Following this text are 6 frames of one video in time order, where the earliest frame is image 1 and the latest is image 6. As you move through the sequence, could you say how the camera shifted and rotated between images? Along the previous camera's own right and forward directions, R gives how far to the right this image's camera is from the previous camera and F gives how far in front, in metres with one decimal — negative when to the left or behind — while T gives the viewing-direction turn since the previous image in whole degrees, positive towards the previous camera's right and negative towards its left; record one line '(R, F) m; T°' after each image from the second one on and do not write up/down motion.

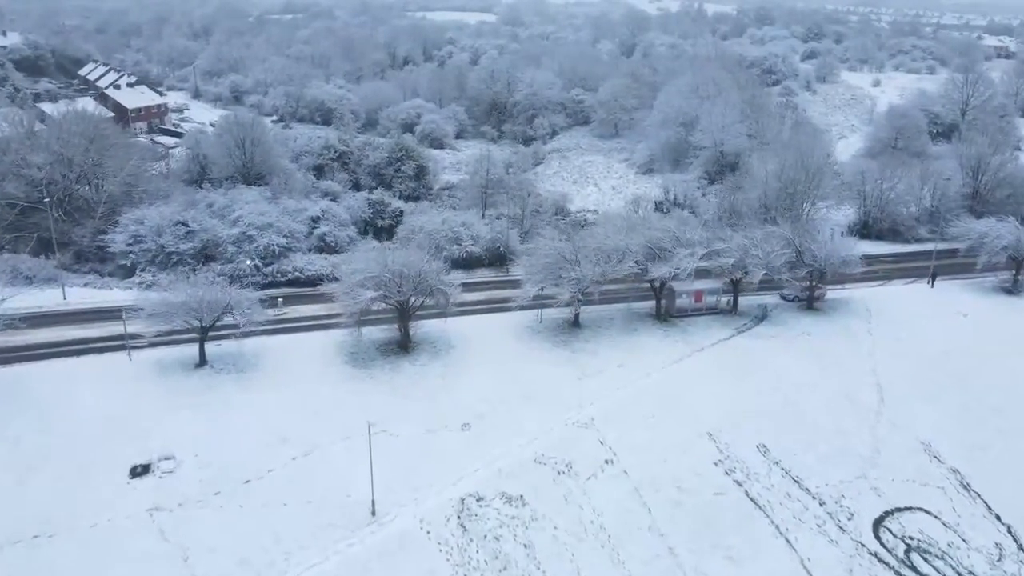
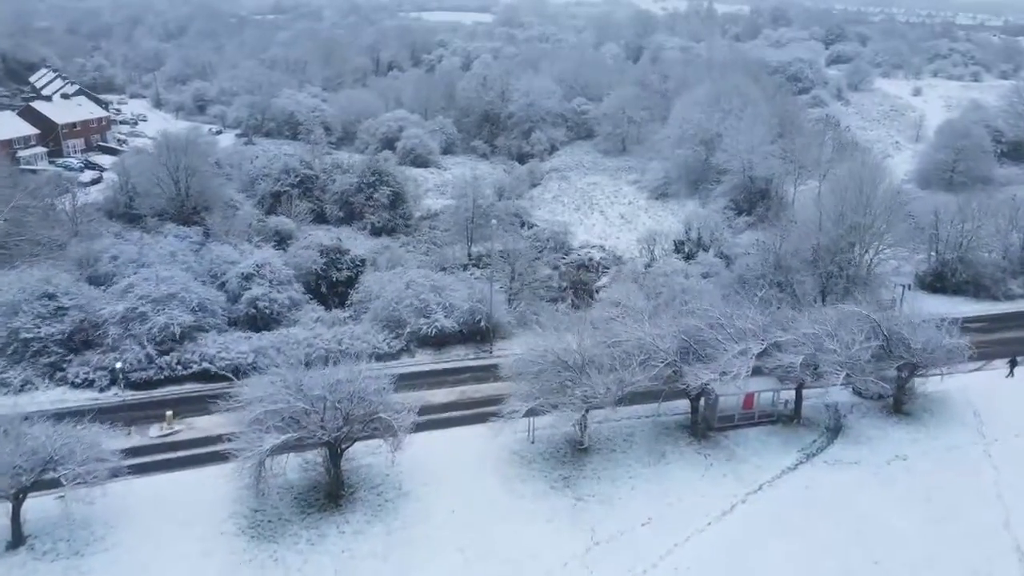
(+0.3, +7.8) m; 0°
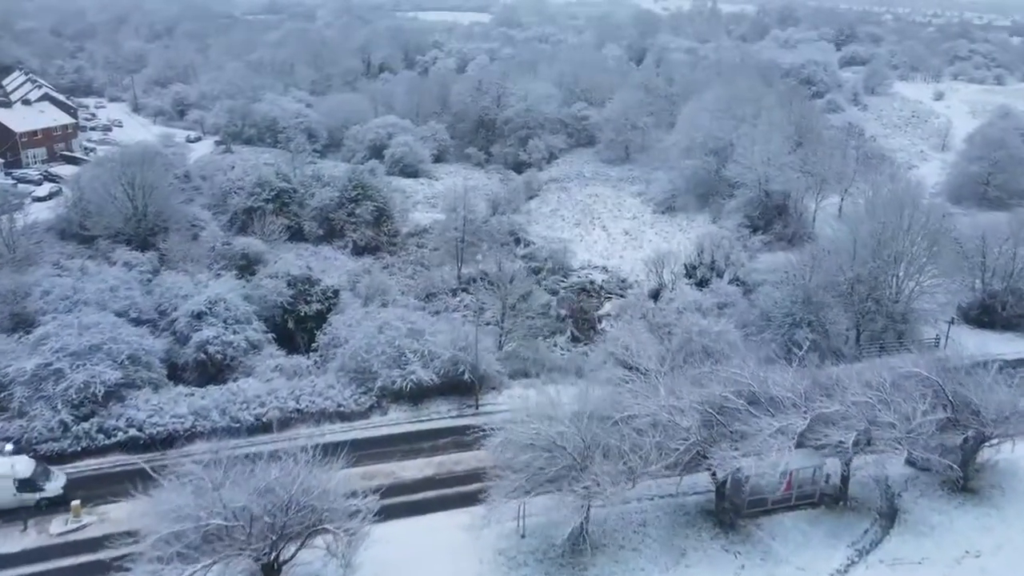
(+0.2, +3.7) m; 0°
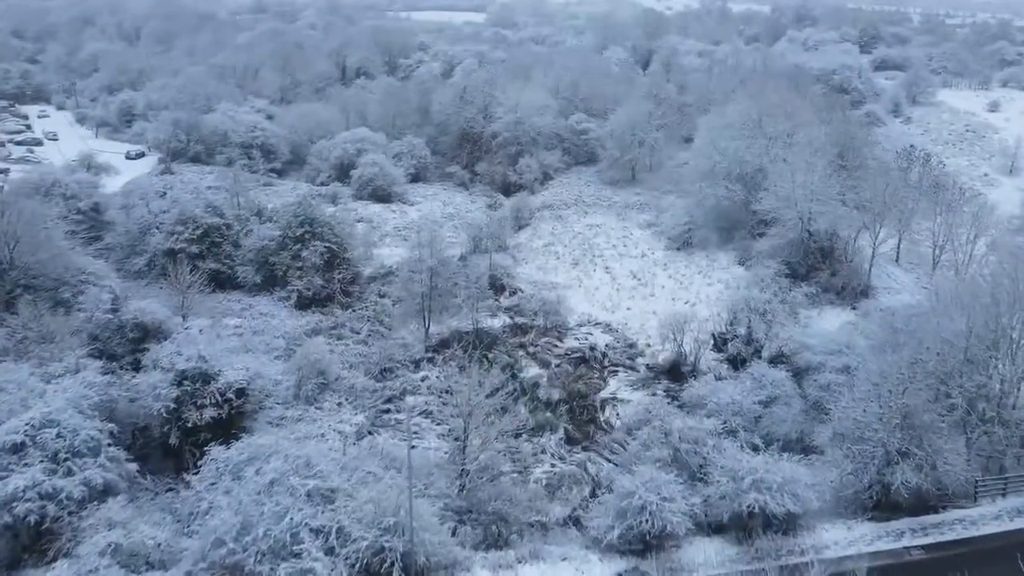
(+0.5, +7.8) m; 0°
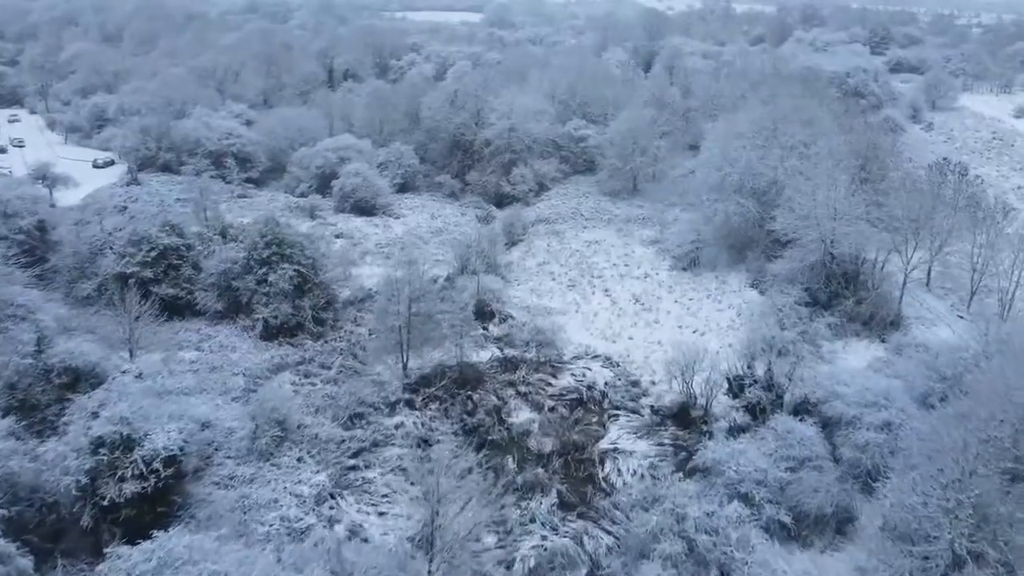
(+0.2, +3.3) m; 0°
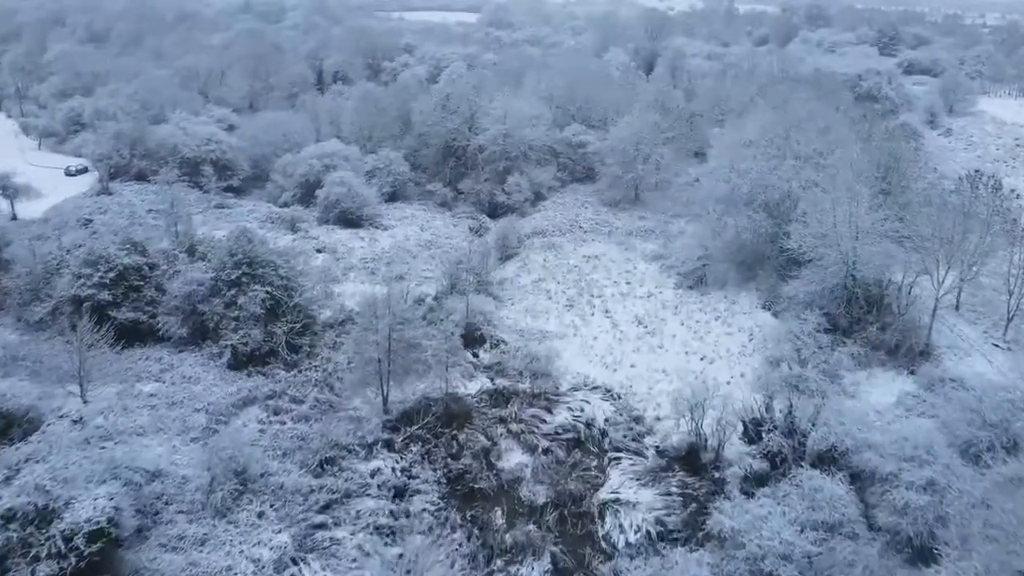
(+0.2, +2.5) m; 0°
